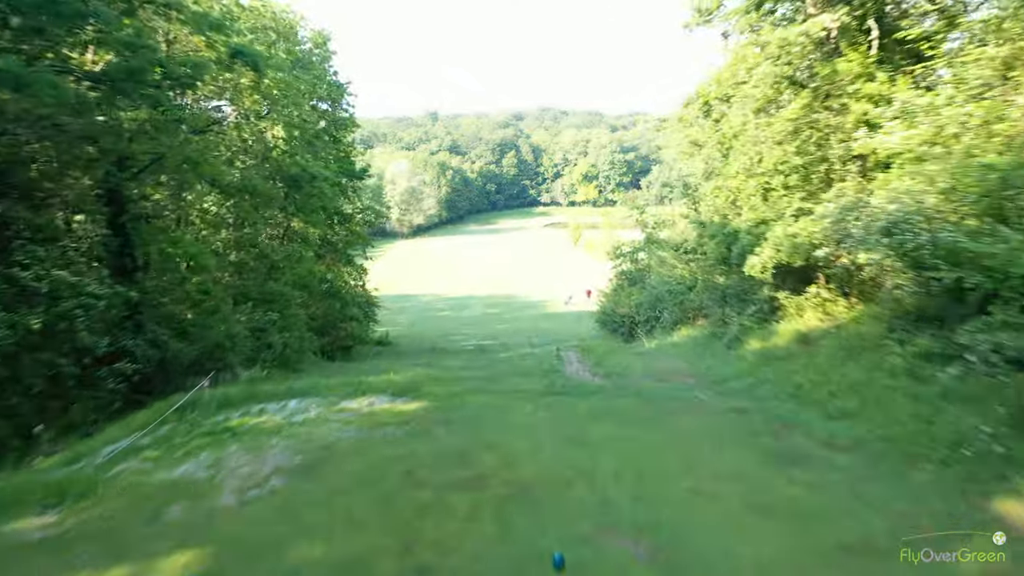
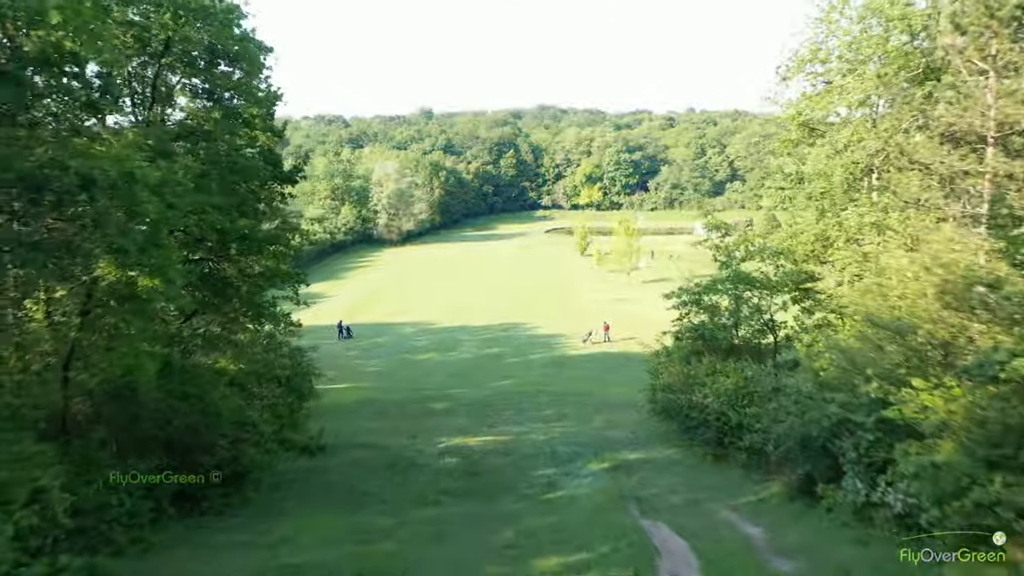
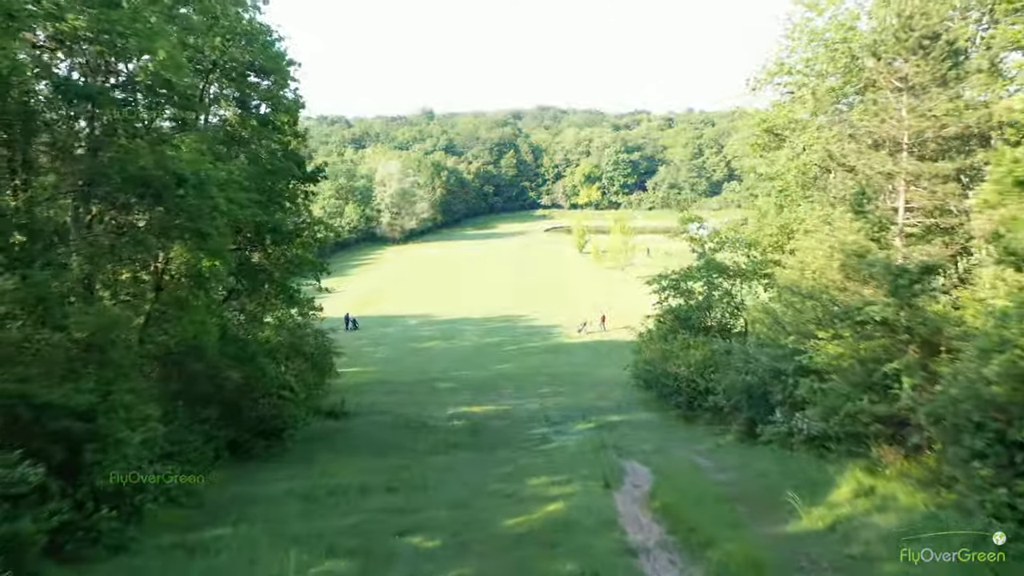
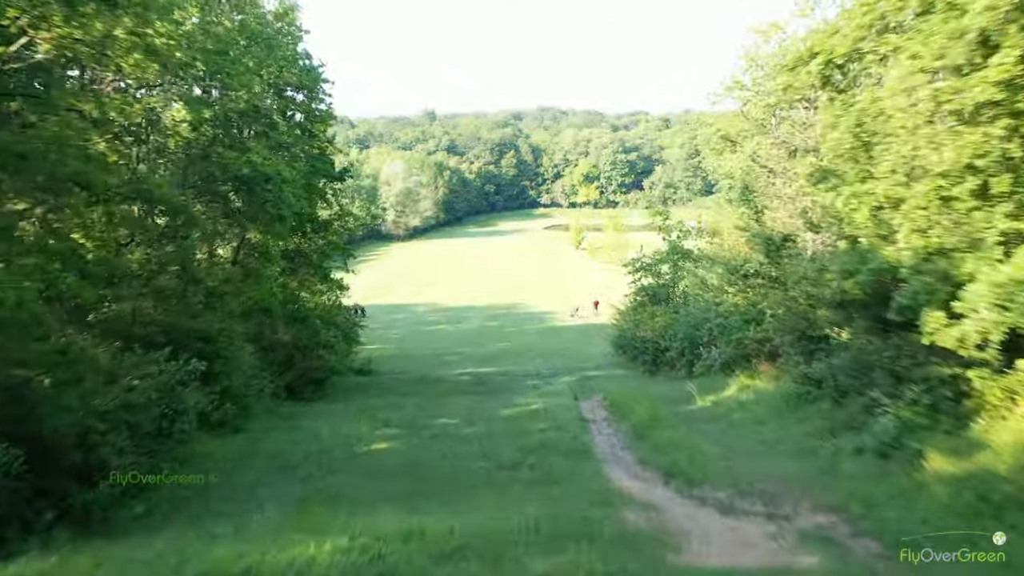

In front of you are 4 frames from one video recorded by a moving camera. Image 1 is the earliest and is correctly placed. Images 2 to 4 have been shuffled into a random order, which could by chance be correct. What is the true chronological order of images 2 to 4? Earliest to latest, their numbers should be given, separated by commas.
4, 3, 2
